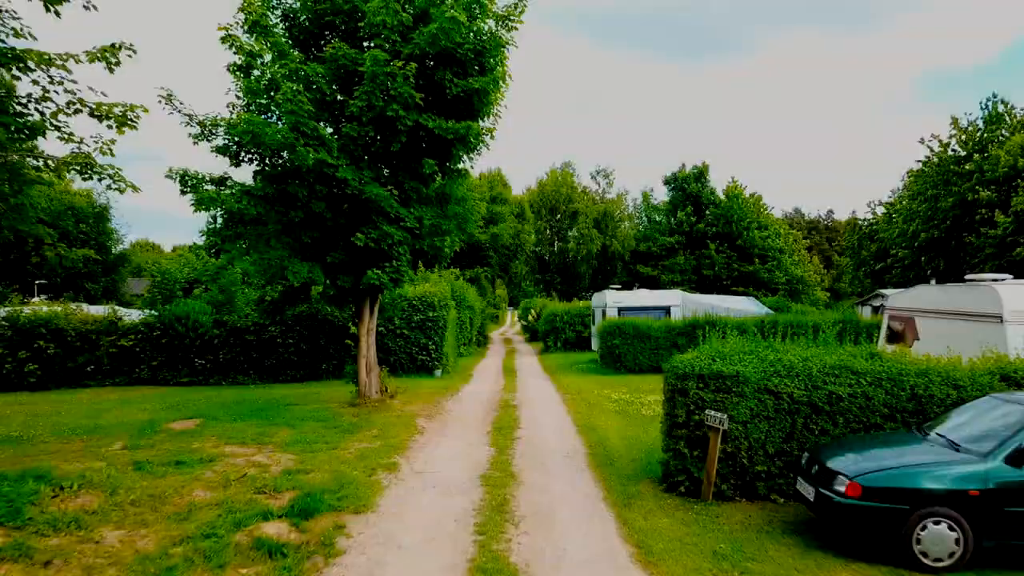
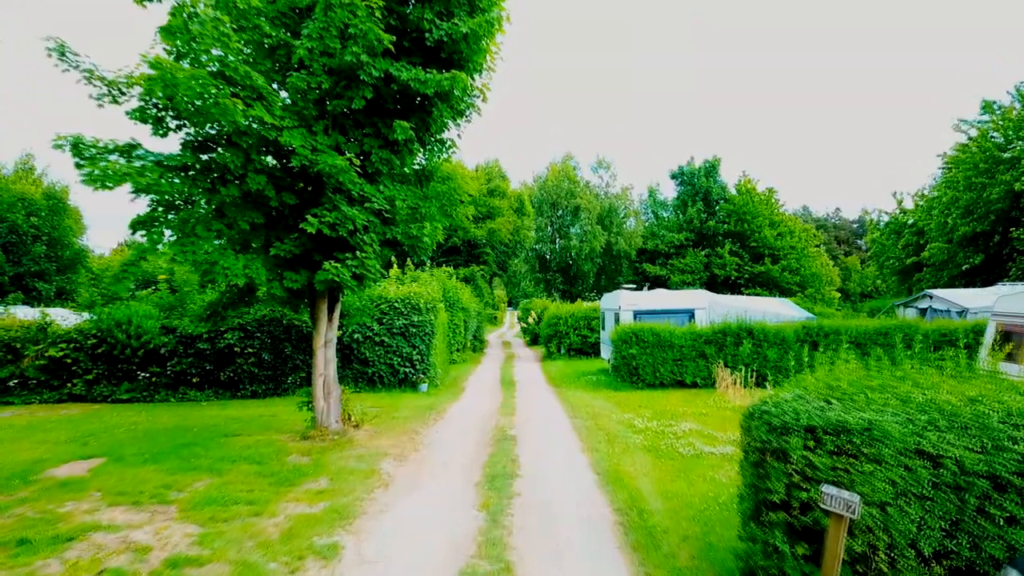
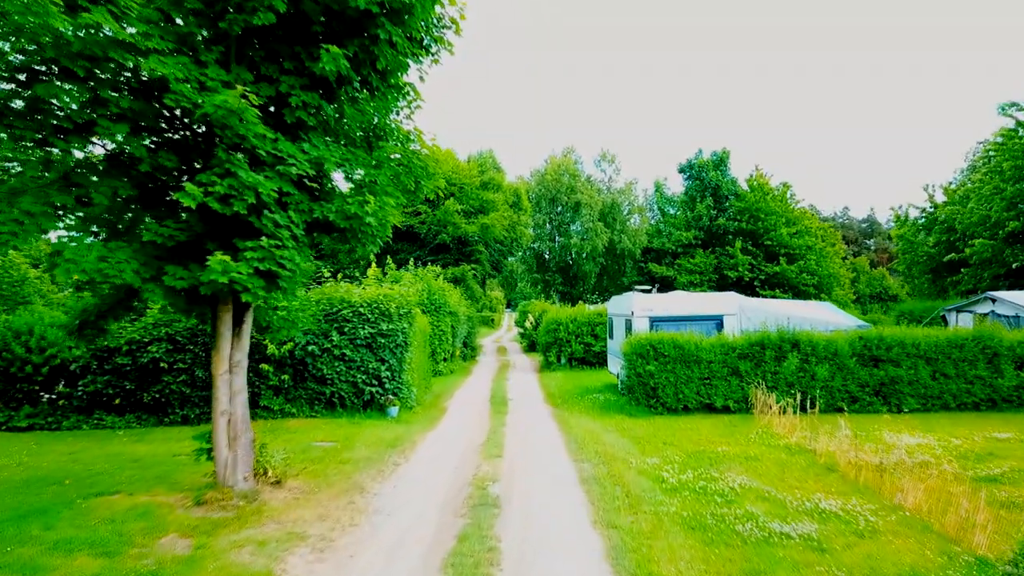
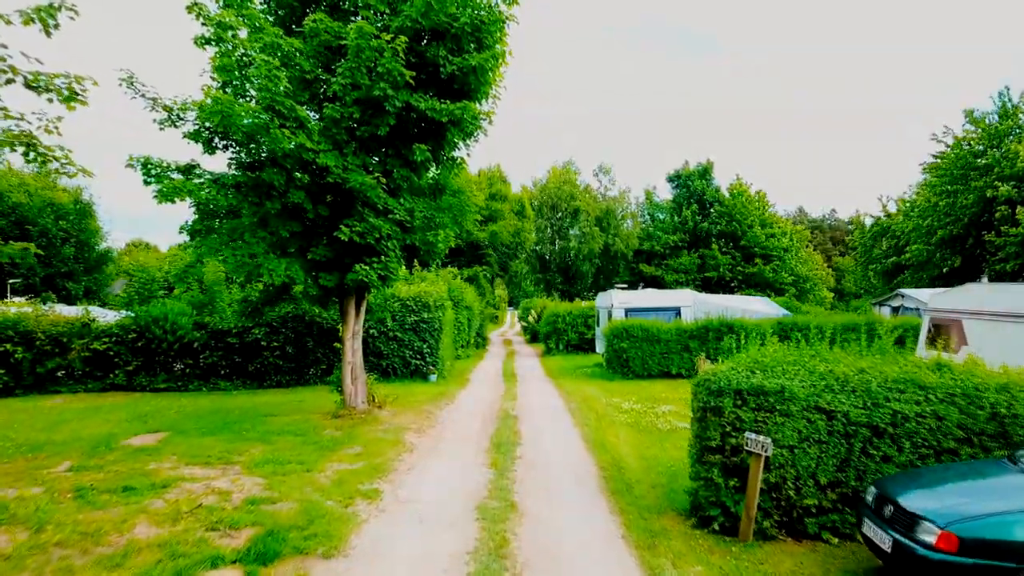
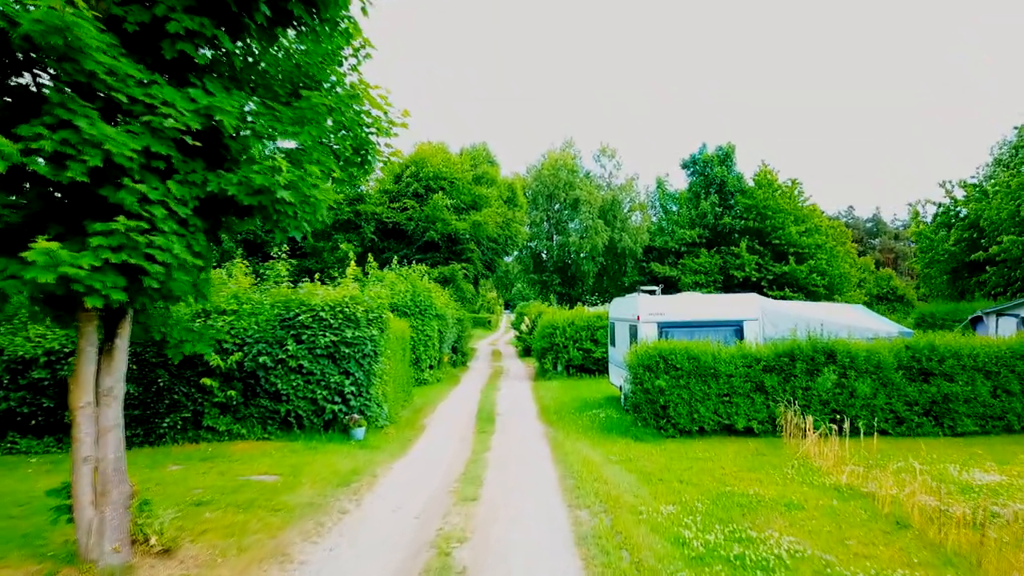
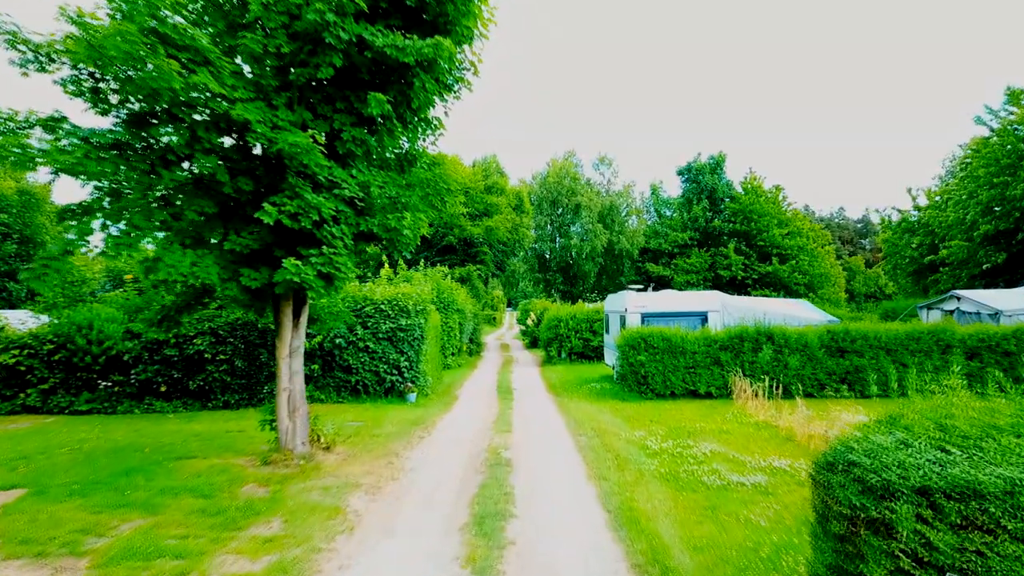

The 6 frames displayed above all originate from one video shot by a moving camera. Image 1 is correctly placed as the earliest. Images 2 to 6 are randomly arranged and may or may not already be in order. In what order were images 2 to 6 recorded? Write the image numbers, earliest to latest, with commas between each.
4, 2, 6, 3, 5
